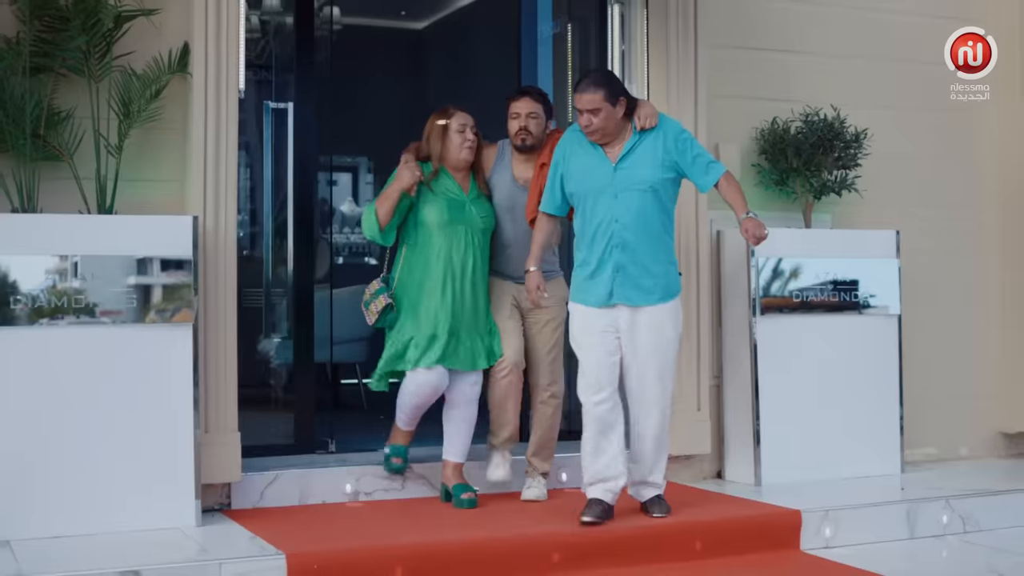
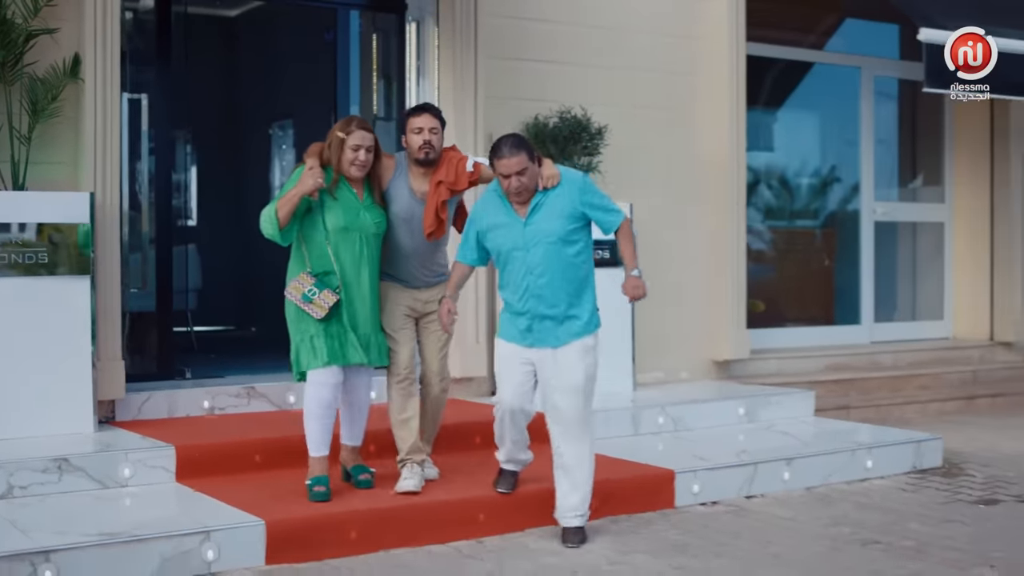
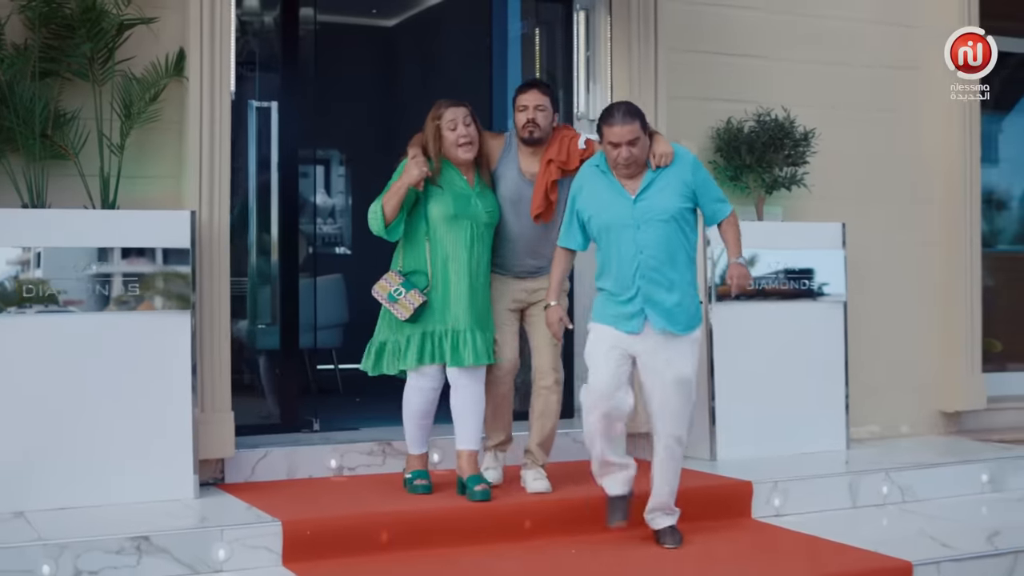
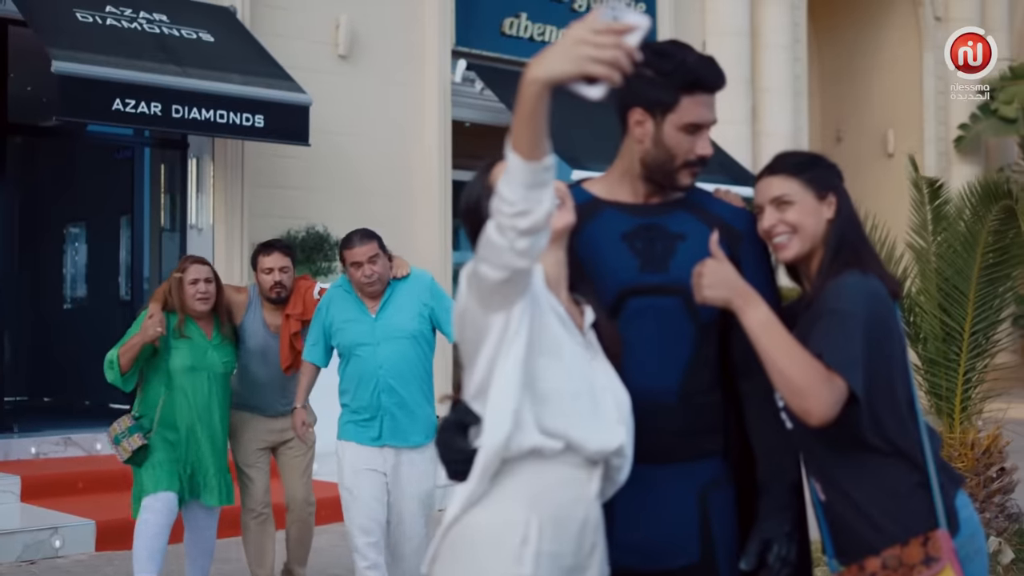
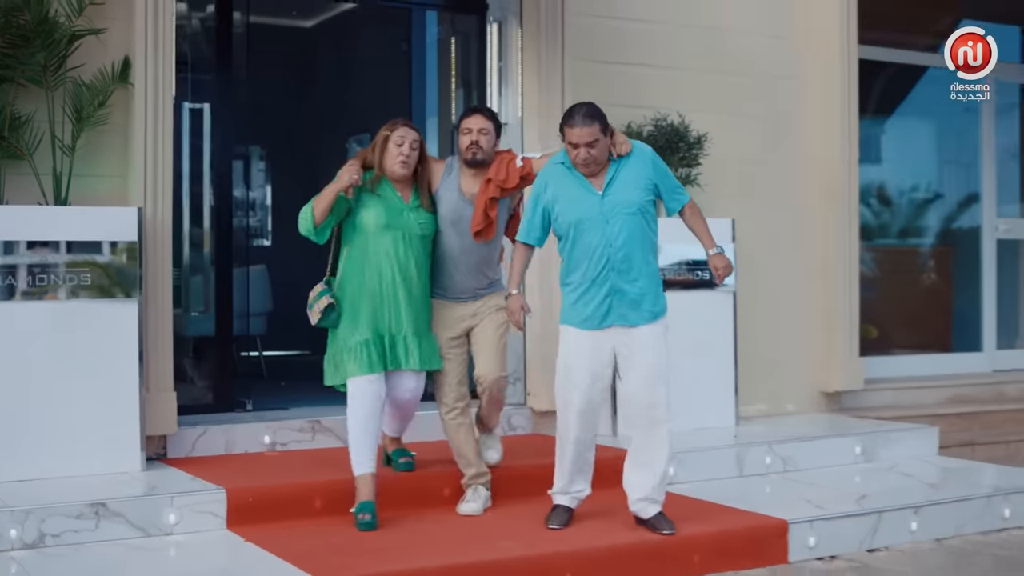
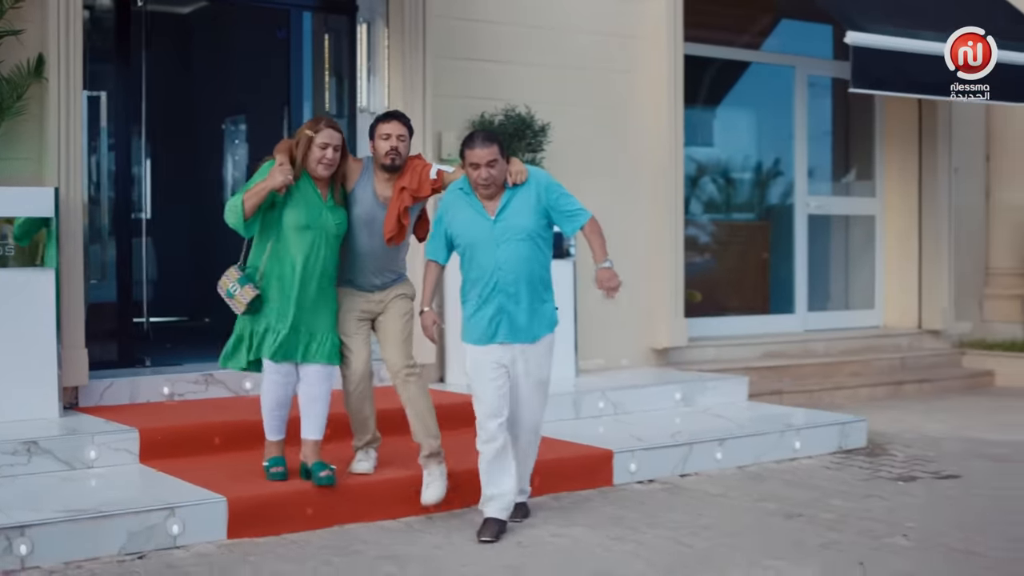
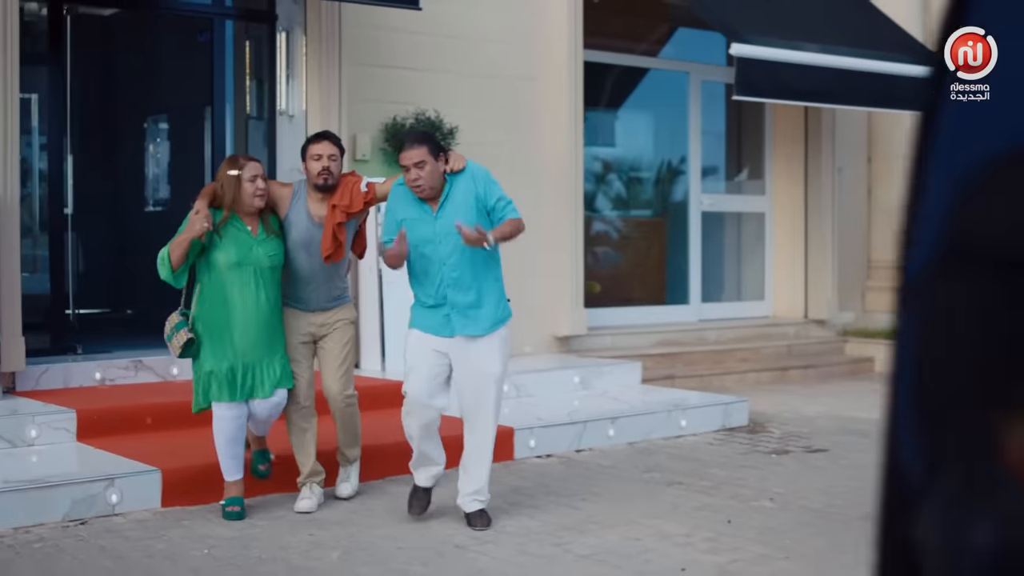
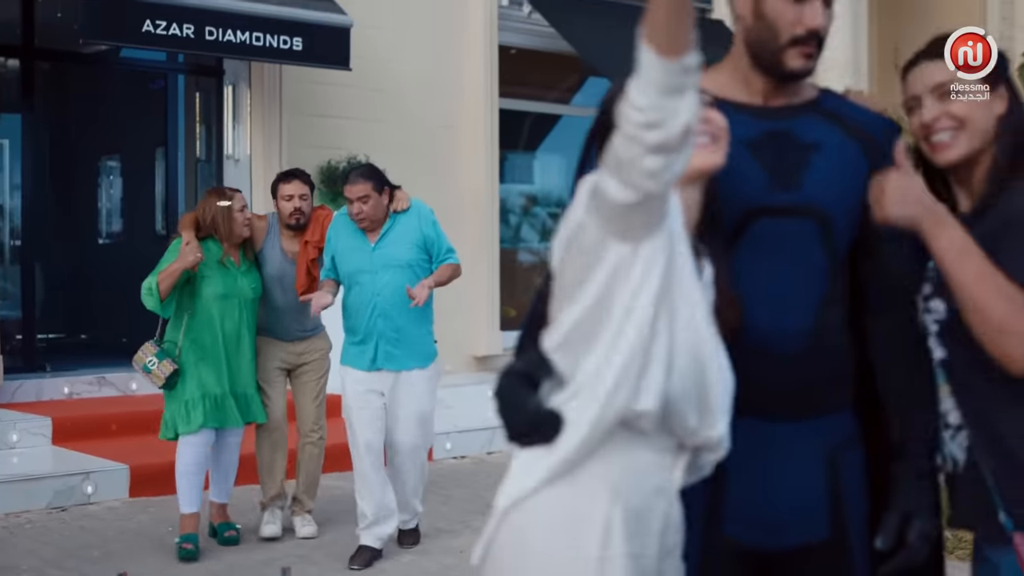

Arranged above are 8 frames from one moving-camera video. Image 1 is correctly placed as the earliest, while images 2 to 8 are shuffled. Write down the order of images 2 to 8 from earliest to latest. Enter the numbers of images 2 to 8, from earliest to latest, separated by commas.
3, 5, 2, 6, 7, 8, 4
